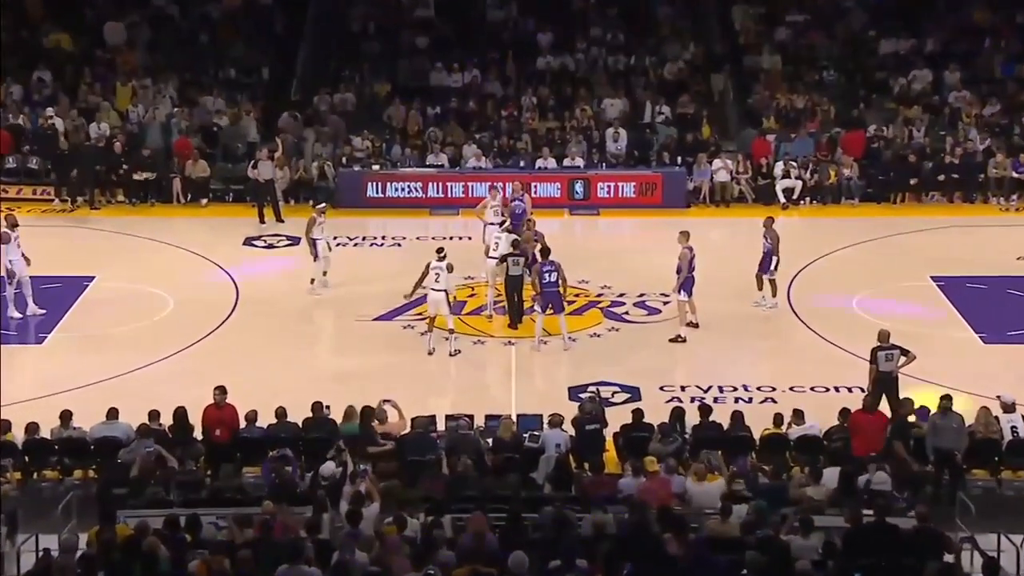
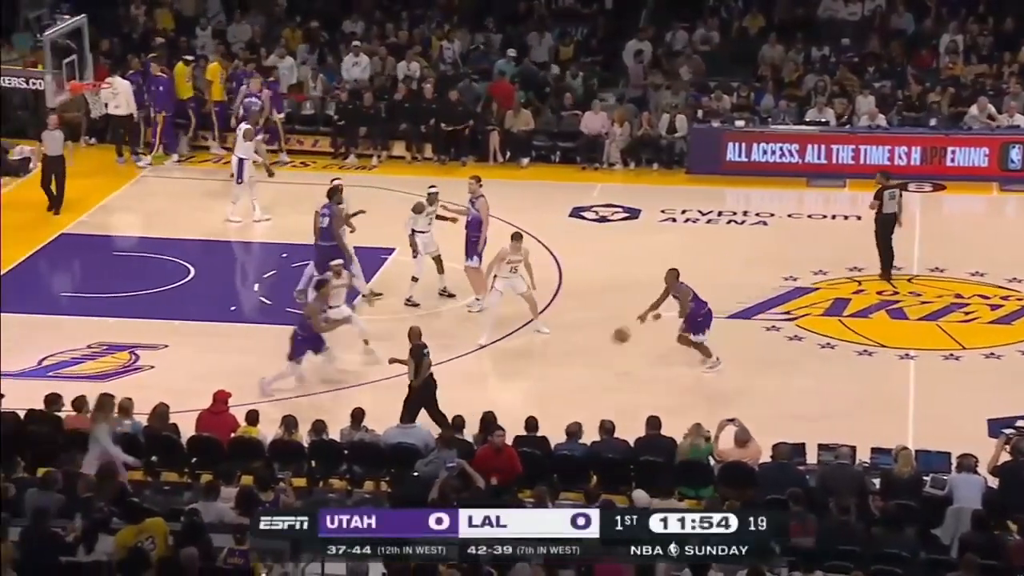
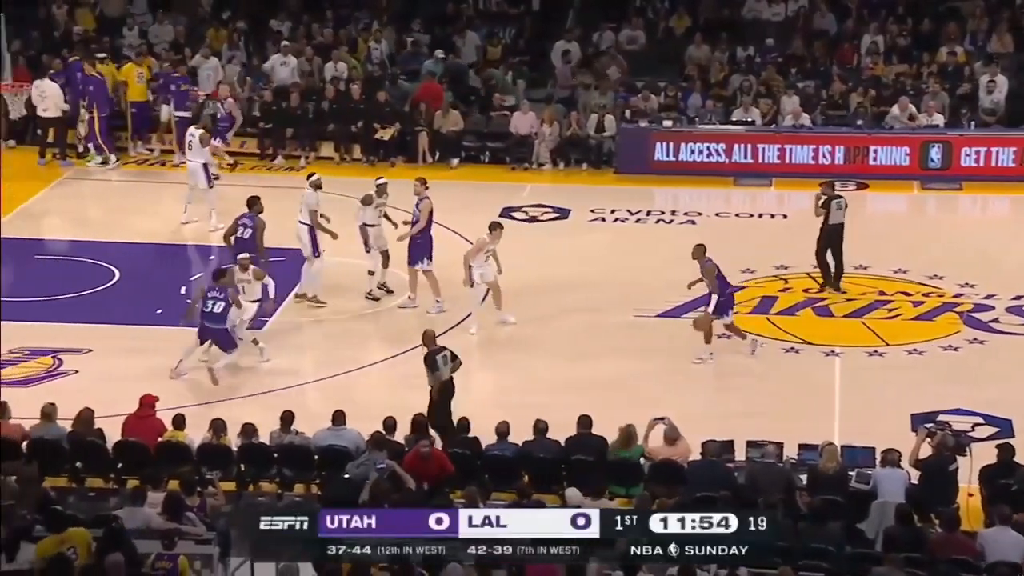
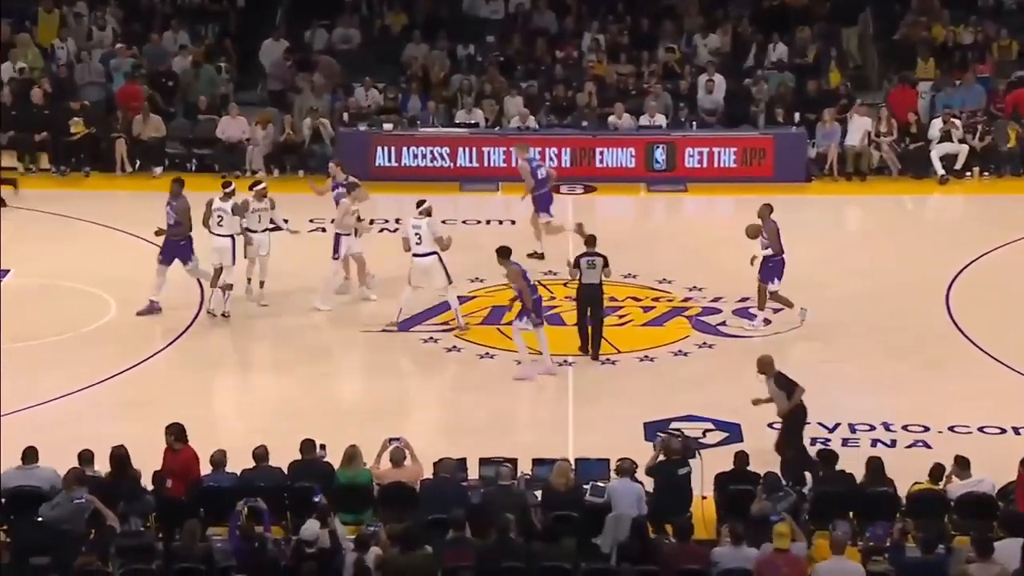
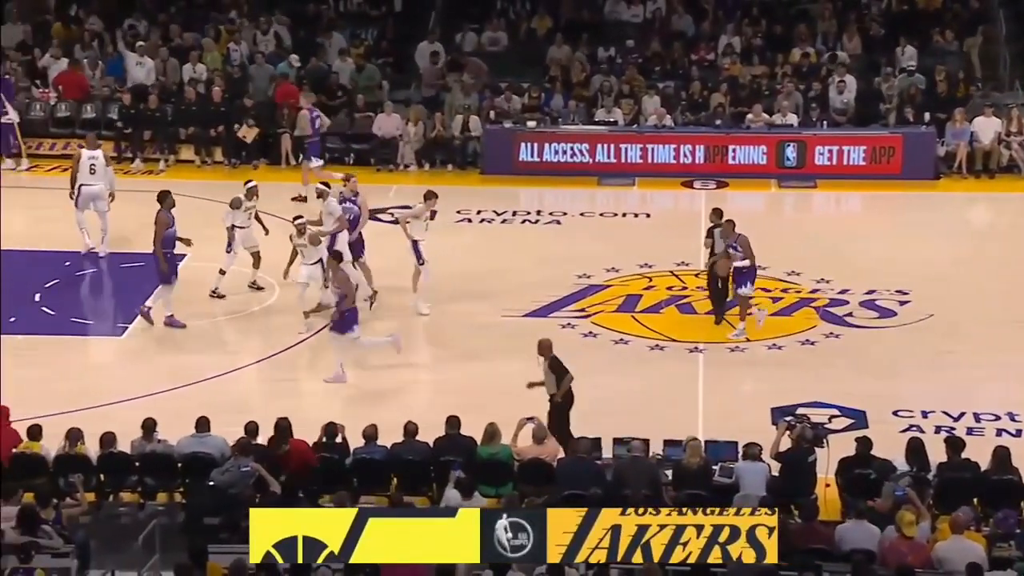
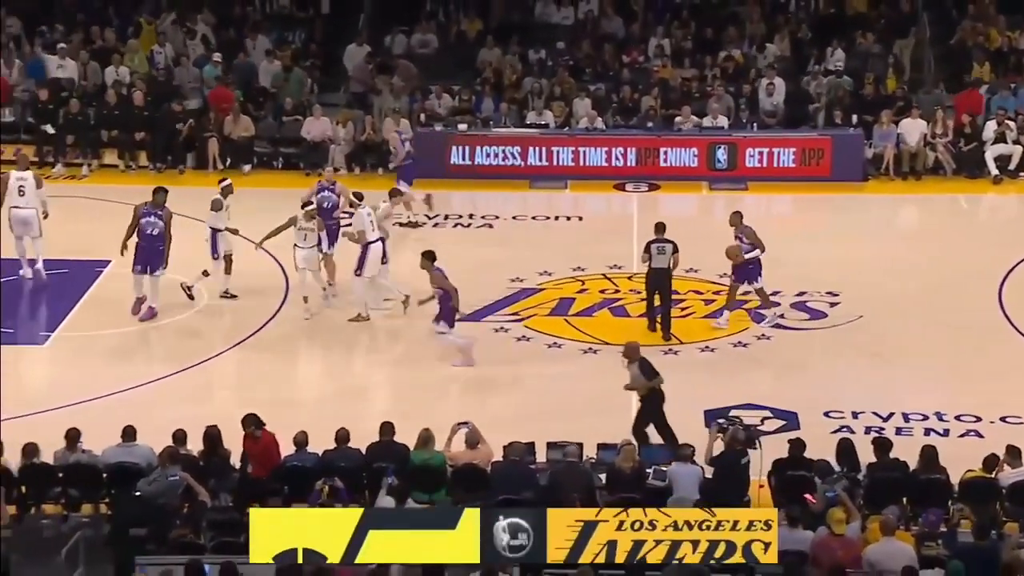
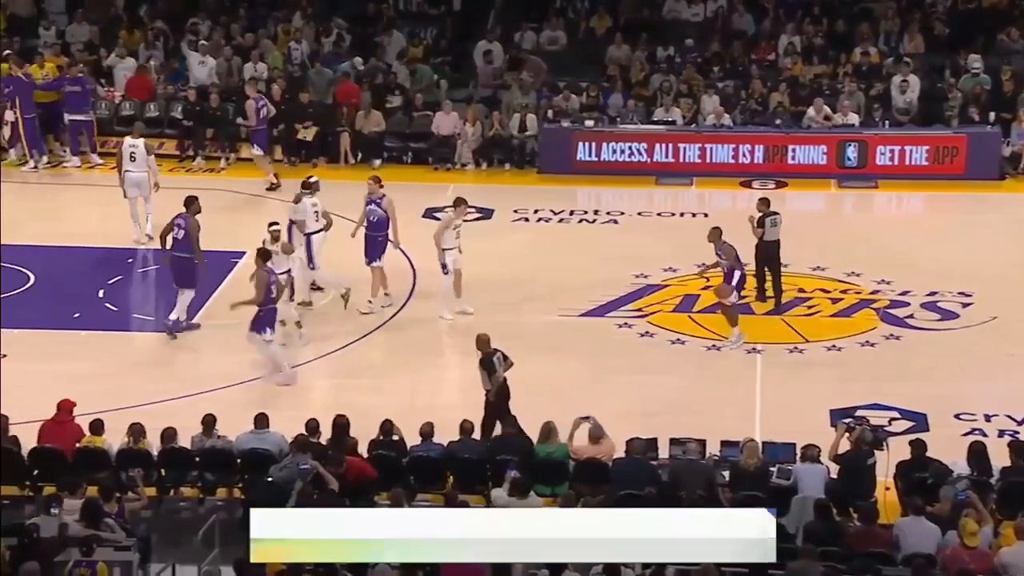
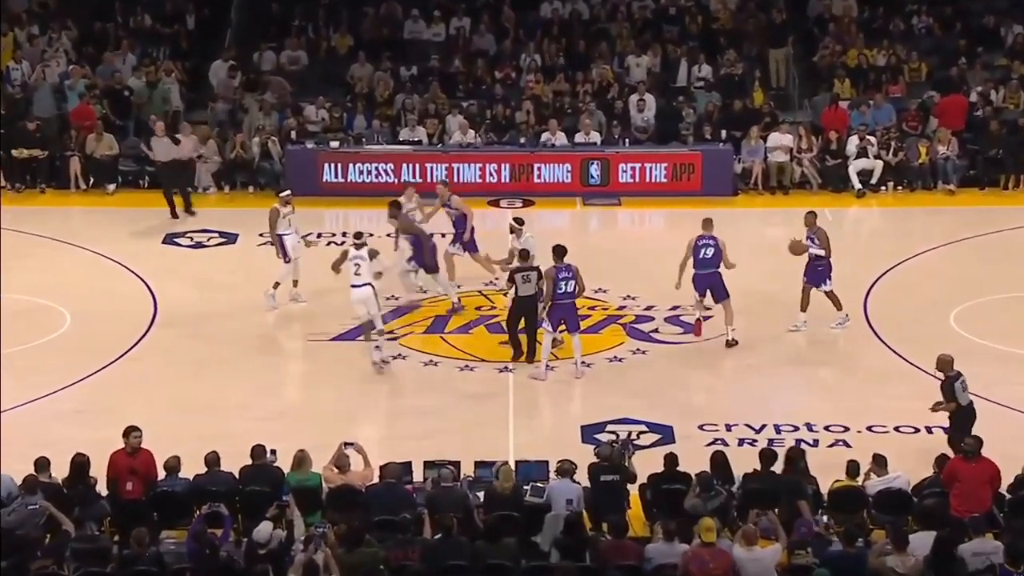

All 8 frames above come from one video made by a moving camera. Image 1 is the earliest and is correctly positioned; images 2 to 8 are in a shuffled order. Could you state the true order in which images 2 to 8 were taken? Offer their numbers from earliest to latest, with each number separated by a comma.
8, 4, 6, 5, 7, 3, 2
